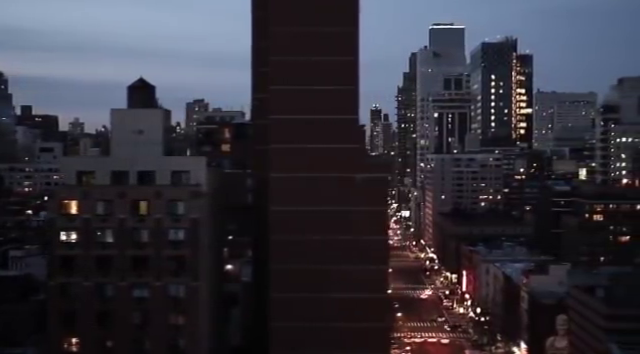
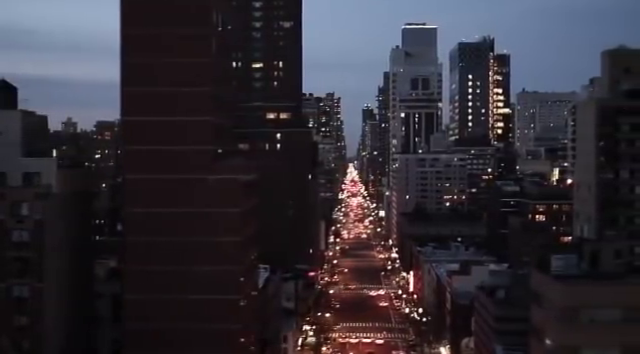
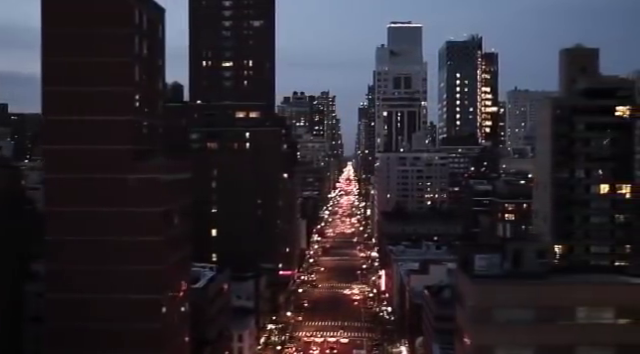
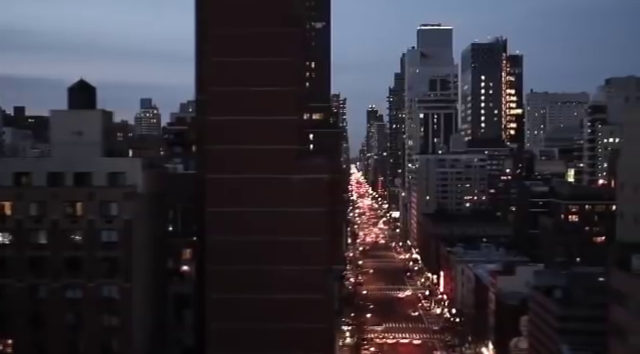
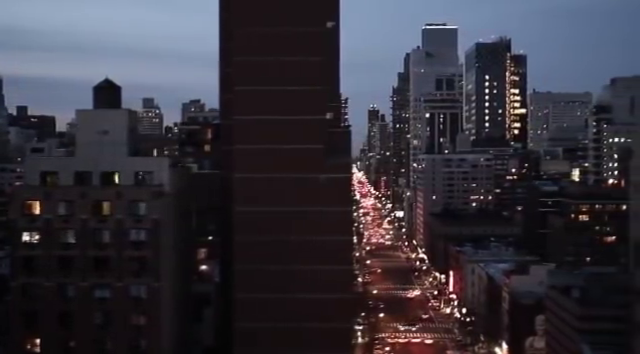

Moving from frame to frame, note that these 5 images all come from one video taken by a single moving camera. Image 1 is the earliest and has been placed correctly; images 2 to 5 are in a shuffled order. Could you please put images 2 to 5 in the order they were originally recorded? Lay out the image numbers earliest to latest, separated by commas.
5, 4, 2, 3
